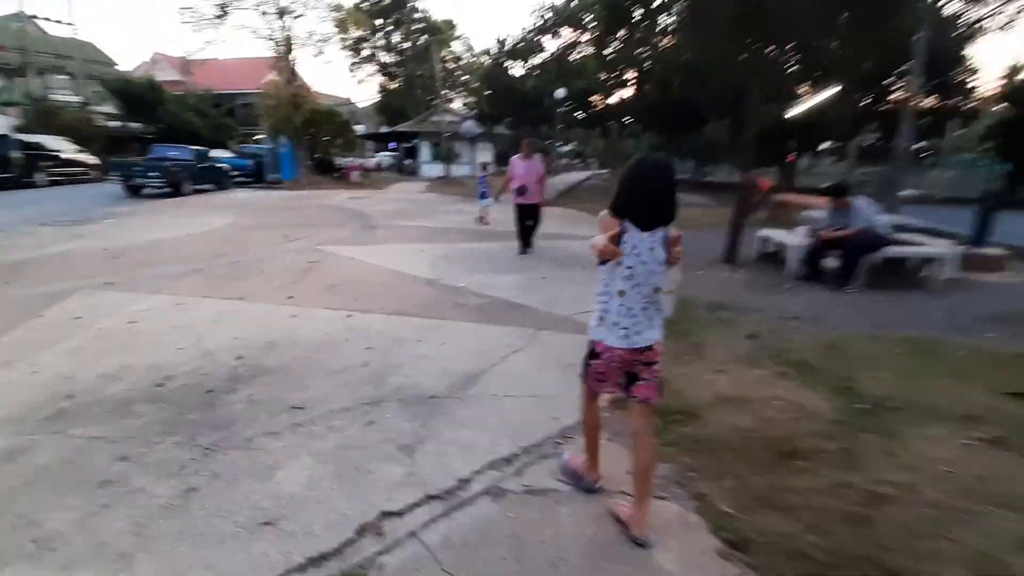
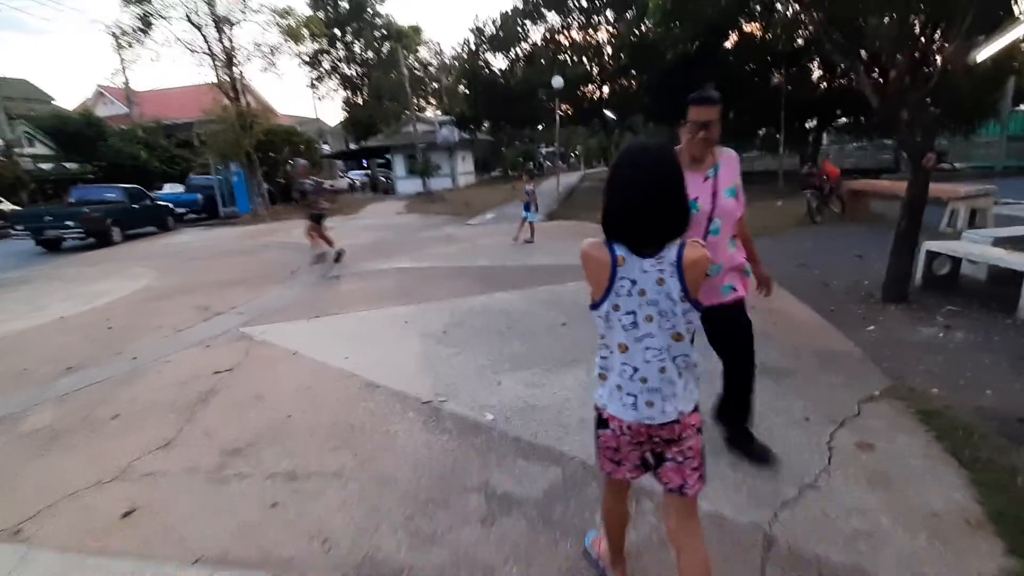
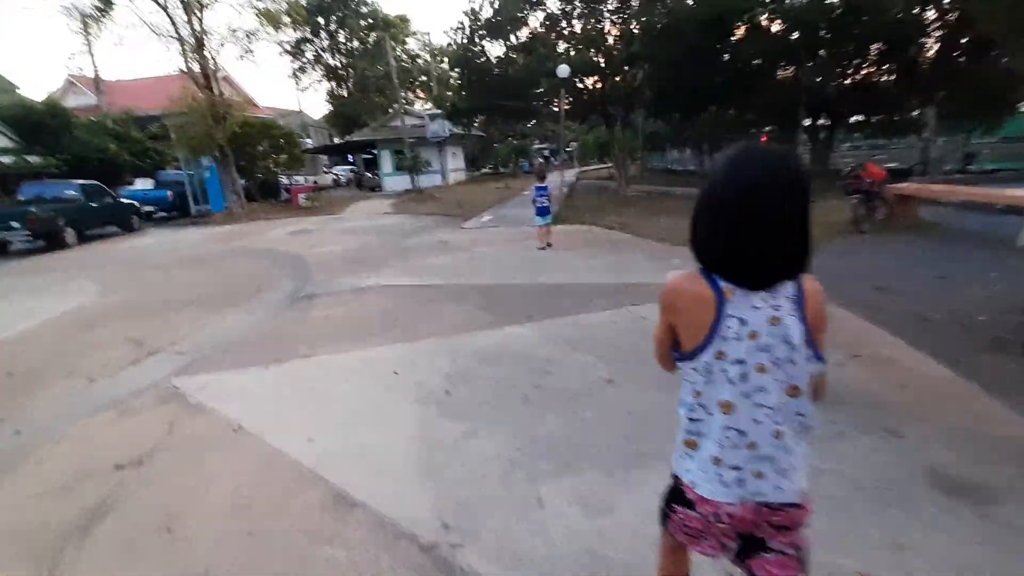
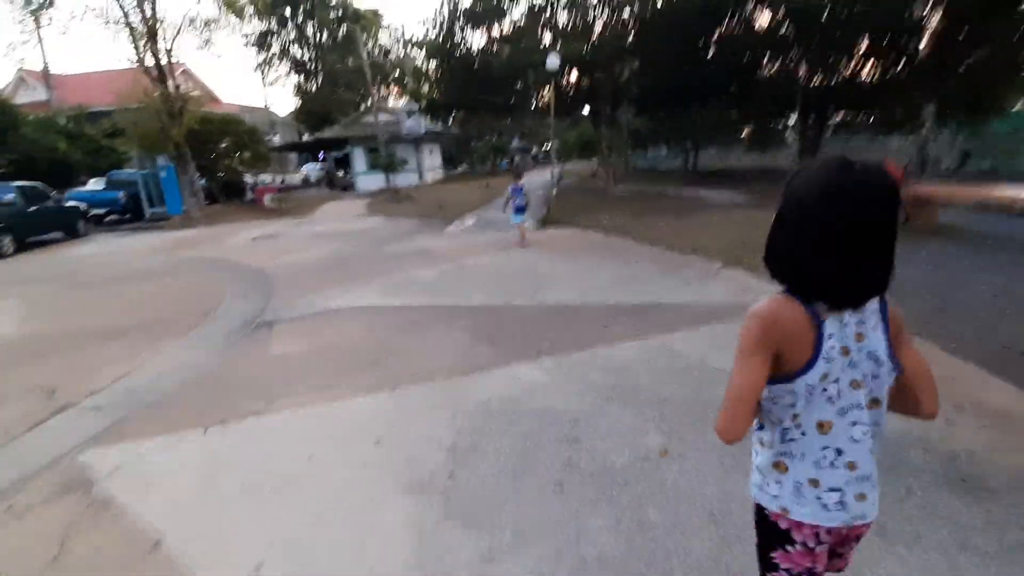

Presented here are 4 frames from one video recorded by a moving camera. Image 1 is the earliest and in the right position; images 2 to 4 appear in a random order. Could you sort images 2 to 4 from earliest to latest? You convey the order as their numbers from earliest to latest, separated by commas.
2, 3, 4
